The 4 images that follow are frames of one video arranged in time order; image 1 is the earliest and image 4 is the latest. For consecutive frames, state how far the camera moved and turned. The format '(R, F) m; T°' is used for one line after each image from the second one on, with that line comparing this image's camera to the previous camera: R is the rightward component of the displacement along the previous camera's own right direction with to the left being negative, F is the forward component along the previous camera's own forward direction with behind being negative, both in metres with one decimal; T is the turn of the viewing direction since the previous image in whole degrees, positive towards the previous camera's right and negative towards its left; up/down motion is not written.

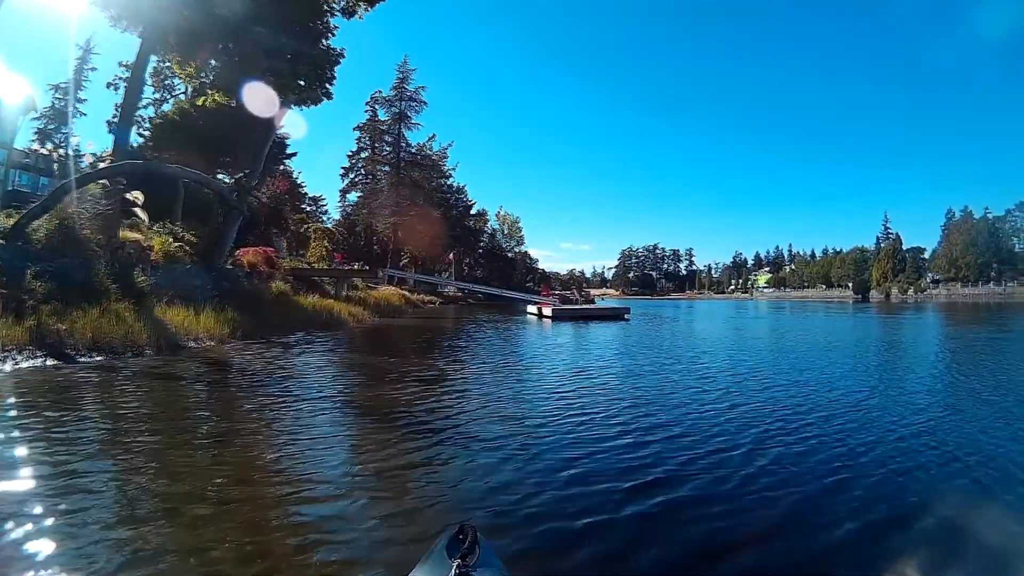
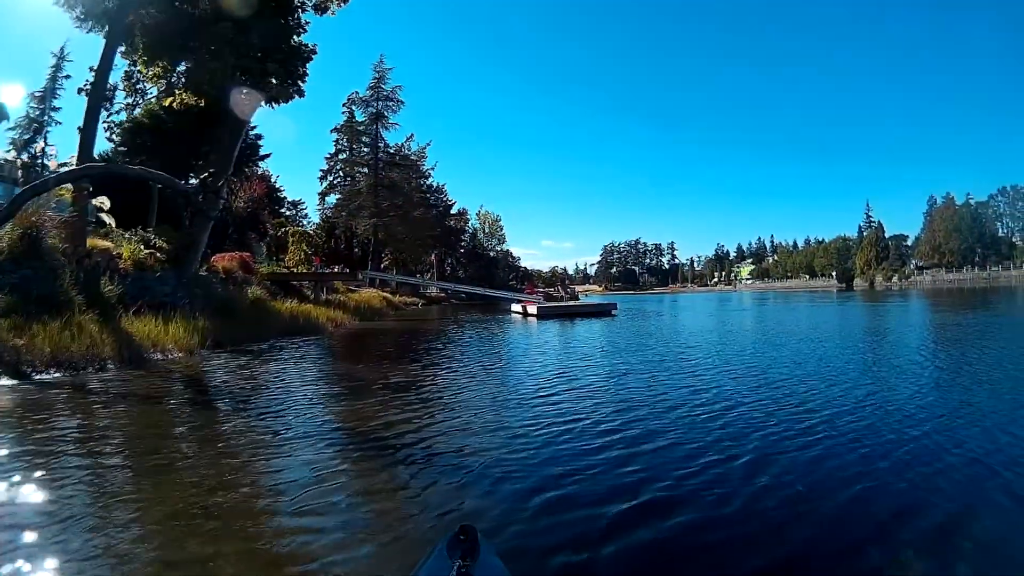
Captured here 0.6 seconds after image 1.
(0.0, +0.1) m; +2°
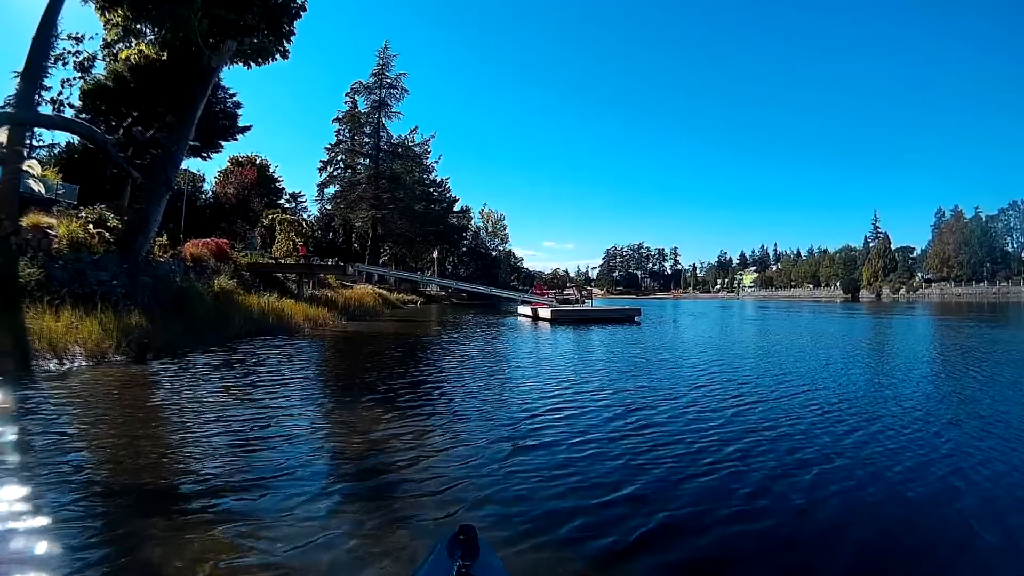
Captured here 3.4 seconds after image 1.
(-0.2, +1.3) m; 0°
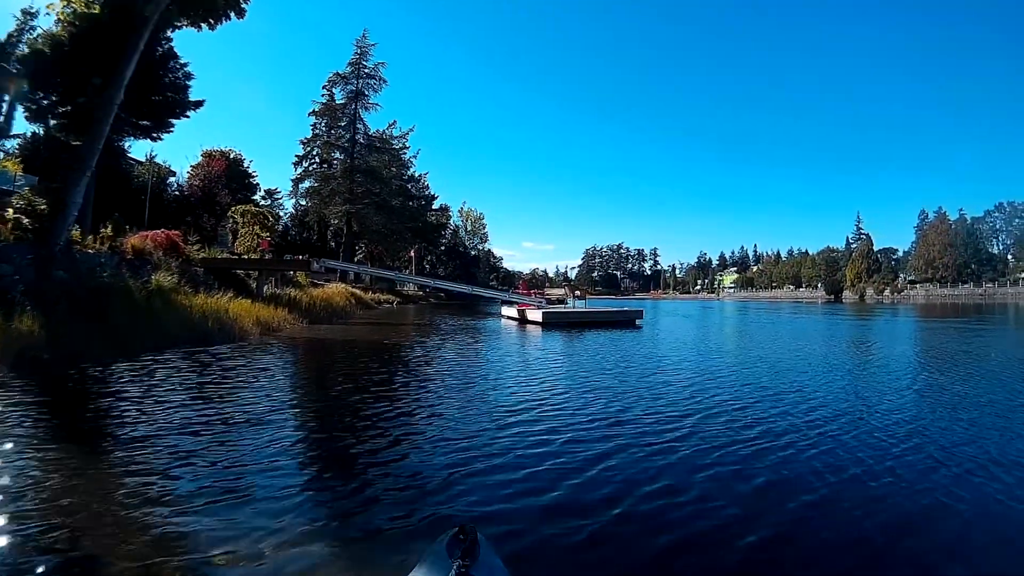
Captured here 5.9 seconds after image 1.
(-0.1, +0.9) m; +2°
